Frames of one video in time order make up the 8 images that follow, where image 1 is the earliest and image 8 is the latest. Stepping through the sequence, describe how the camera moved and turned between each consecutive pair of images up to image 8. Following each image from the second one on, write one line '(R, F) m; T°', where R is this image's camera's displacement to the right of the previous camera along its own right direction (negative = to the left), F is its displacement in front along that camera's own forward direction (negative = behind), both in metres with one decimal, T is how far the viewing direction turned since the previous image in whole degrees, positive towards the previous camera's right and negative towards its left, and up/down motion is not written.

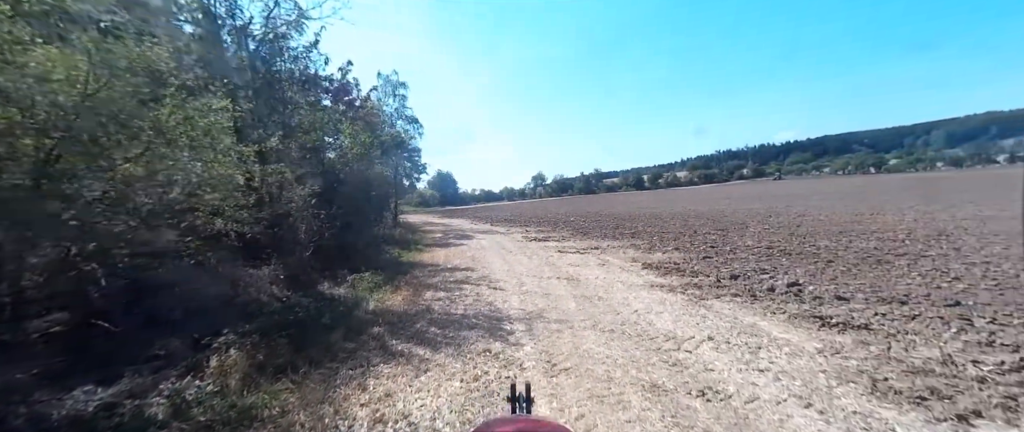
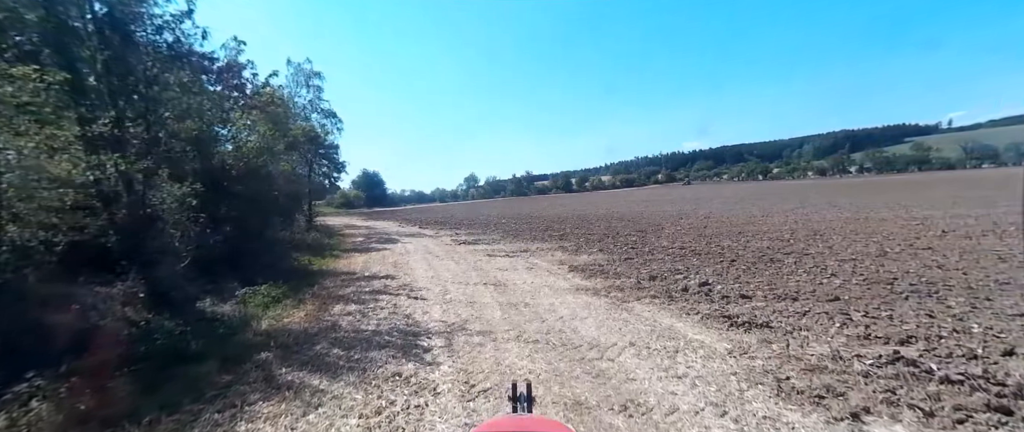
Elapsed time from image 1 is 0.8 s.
(+0.1, +0.2) m; +9°
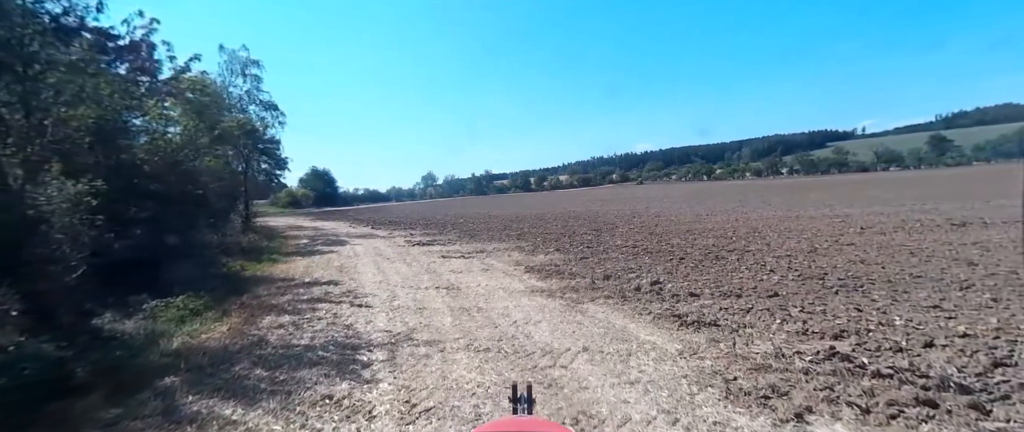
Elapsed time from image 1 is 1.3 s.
(+0.1, +0.2) m; +6°
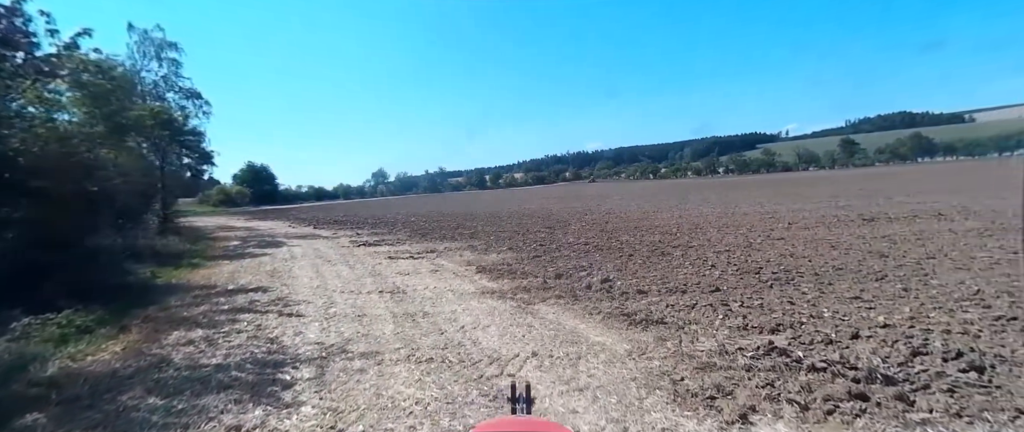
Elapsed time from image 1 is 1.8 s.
(+0.1, +0.2) m; +6°
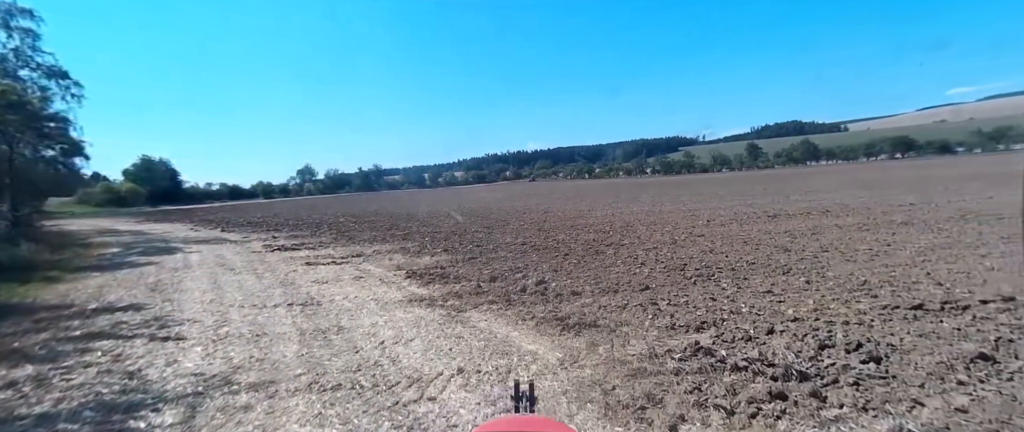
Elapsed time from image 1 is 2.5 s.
(+0.1, +0.3) m; +8°
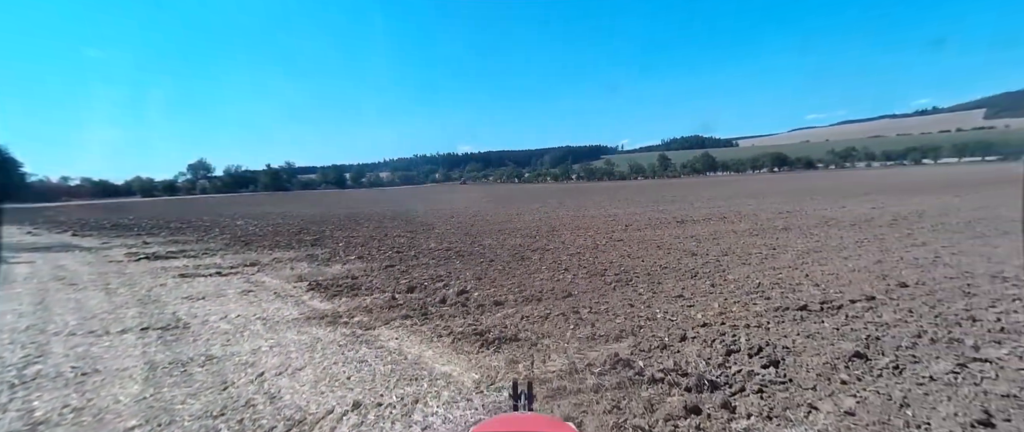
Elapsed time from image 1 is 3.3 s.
(+0.1, +0.4) m; +10°
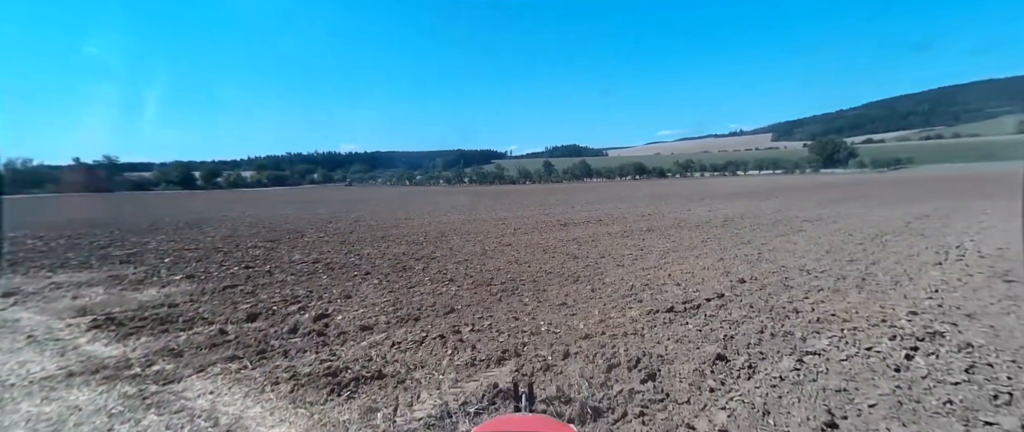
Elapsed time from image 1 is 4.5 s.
(+0.3, +0.7) m; +14°
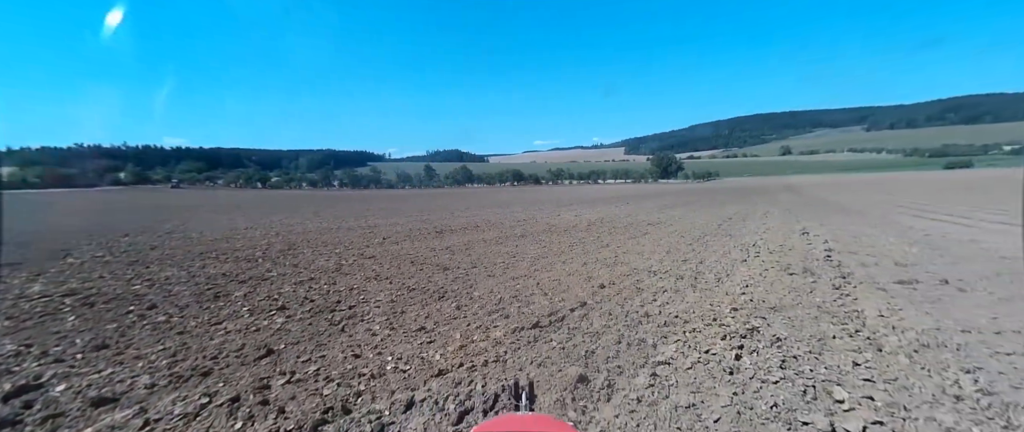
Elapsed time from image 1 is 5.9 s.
(+0.6, +1.2) m; +16°
